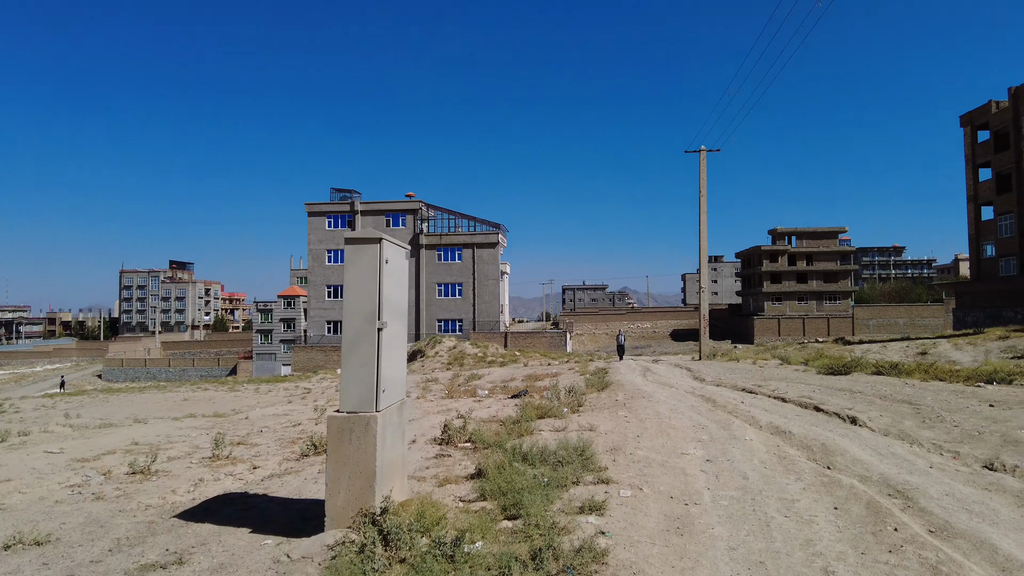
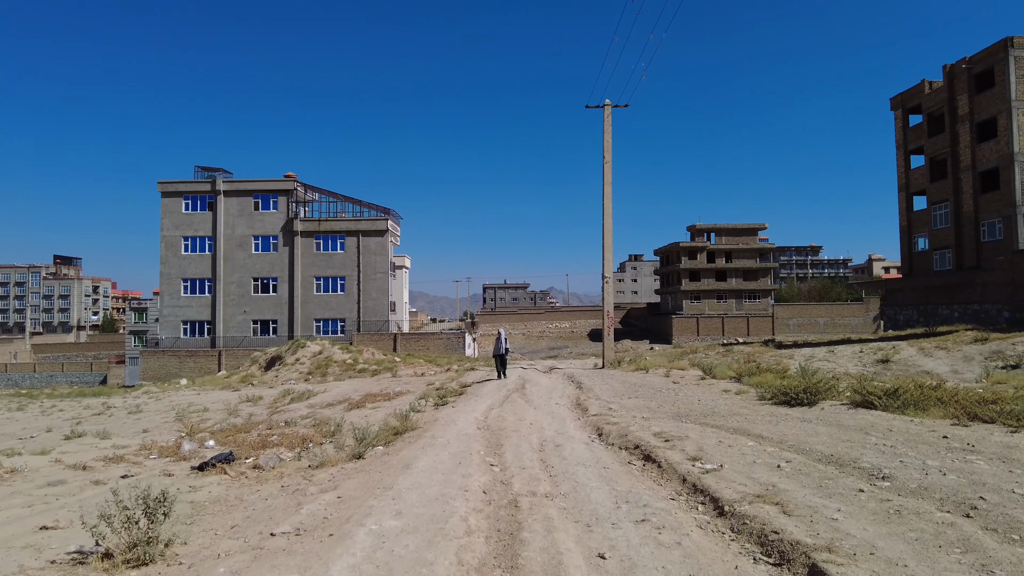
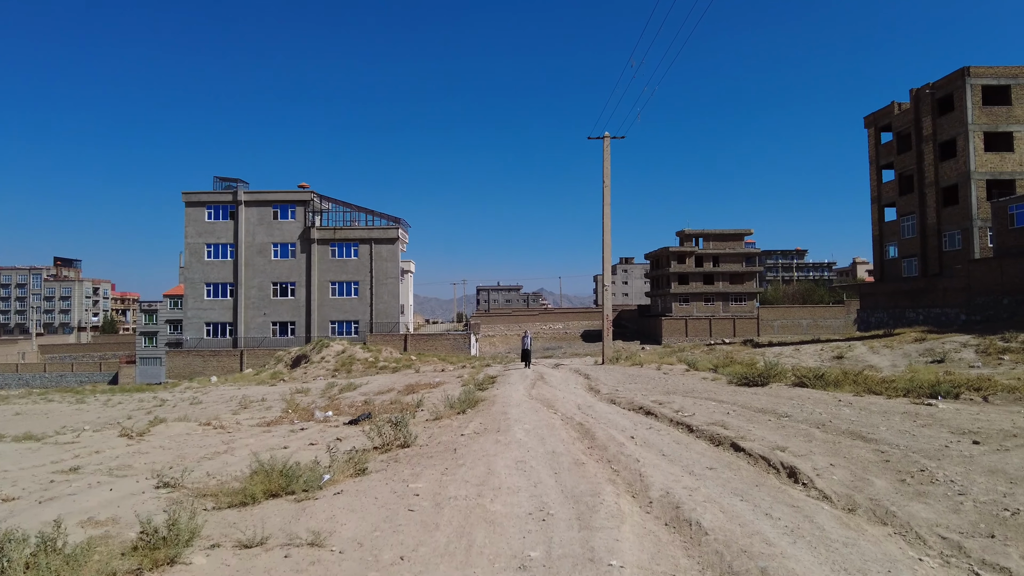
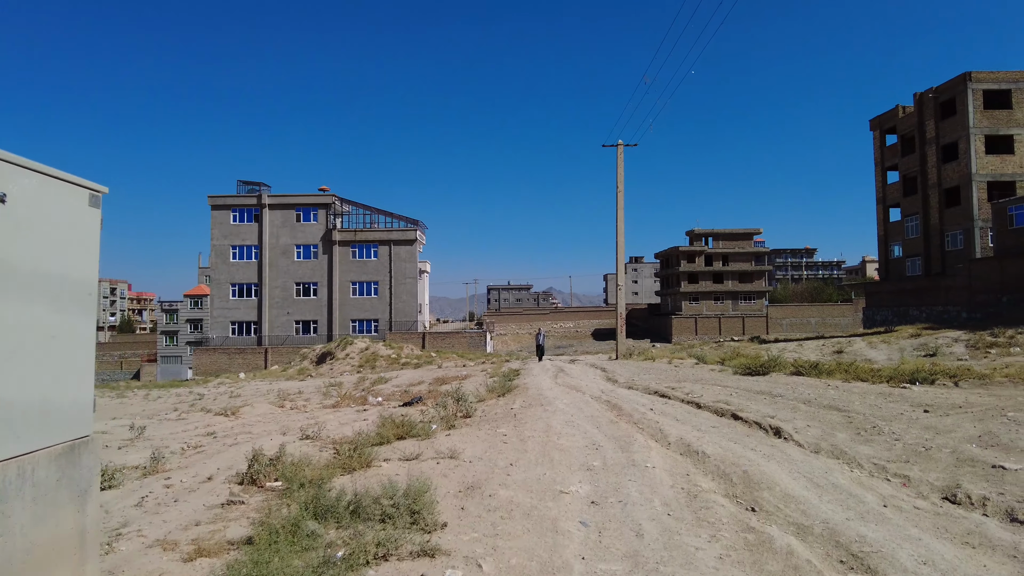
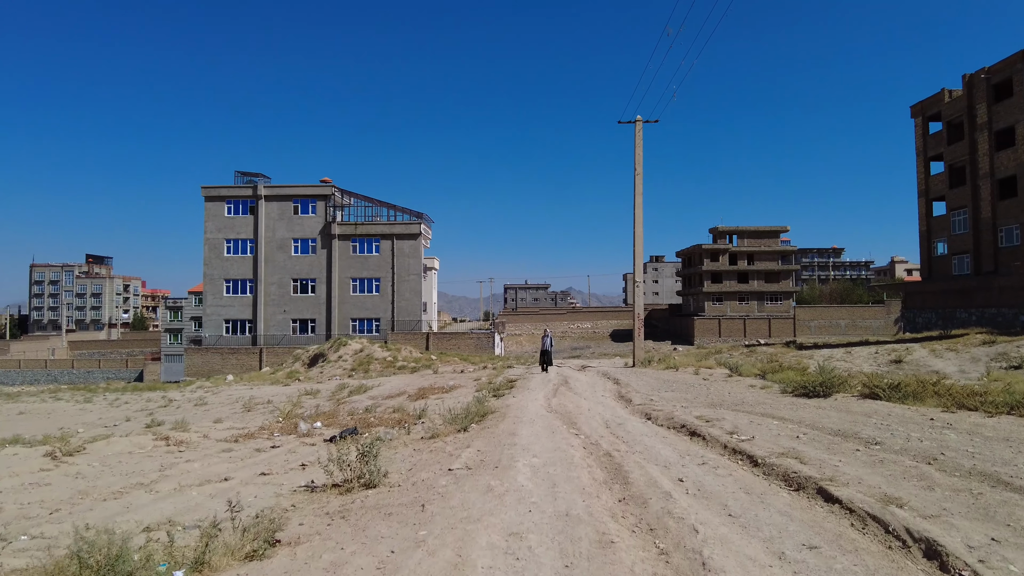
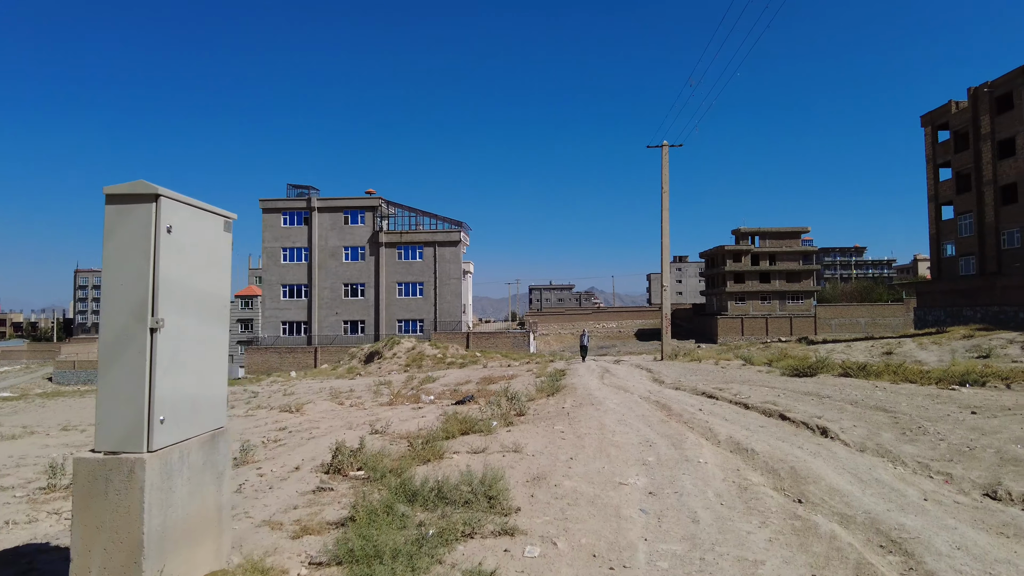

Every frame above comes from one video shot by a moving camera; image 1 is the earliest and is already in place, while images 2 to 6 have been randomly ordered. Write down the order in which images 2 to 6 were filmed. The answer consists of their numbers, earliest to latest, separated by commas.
6, 4, 3, 5, 2
